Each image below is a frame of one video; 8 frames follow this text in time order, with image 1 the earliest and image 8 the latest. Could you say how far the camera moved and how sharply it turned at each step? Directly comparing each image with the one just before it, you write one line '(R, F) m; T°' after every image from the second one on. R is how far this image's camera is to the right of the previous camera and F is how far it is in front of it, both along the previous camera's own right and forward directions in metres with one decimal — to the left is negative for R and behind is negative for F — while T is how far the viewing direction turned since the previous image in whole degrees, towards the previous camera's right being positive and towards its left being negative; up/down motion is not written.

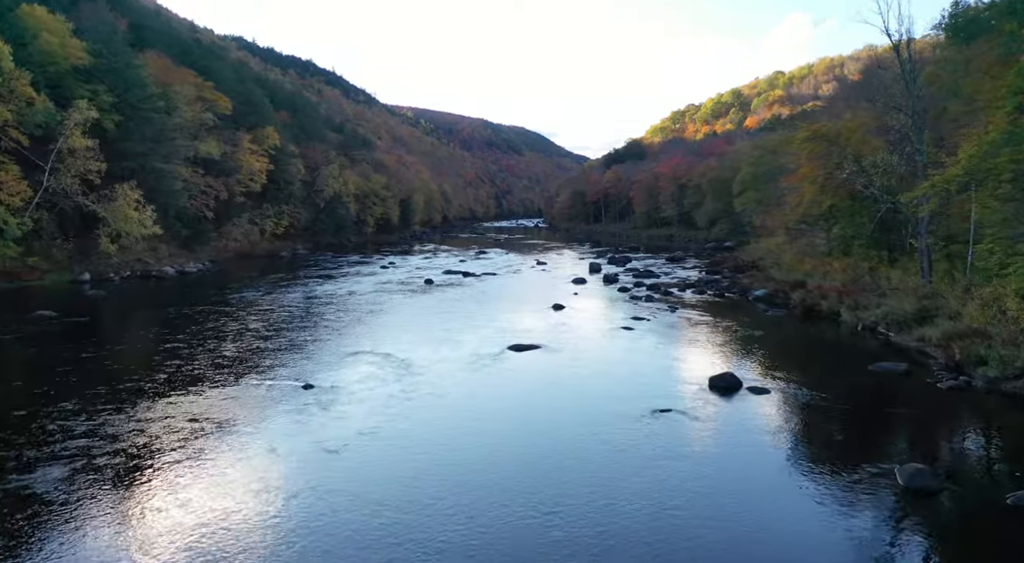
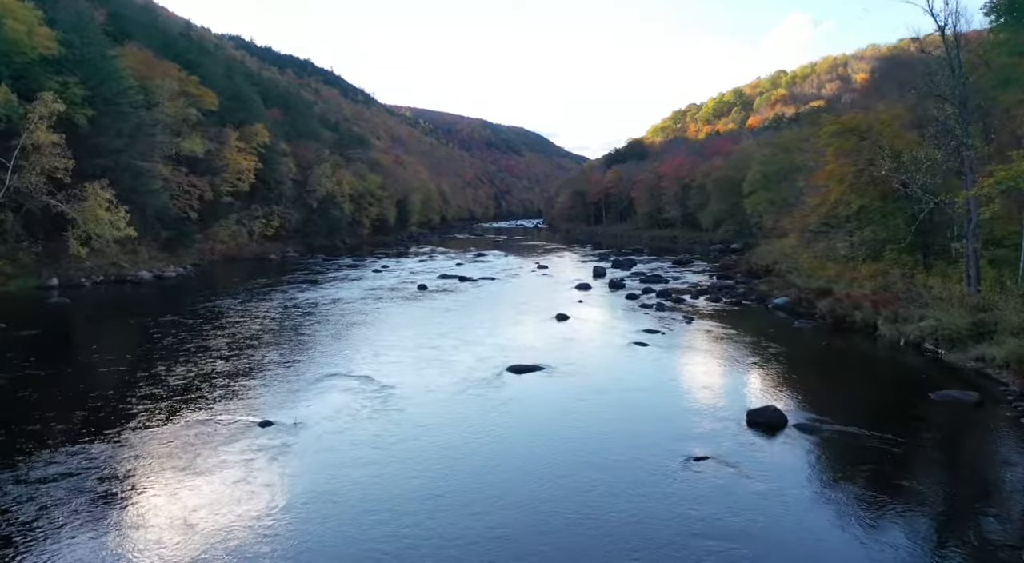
(0.0, +3.2) m; 0°
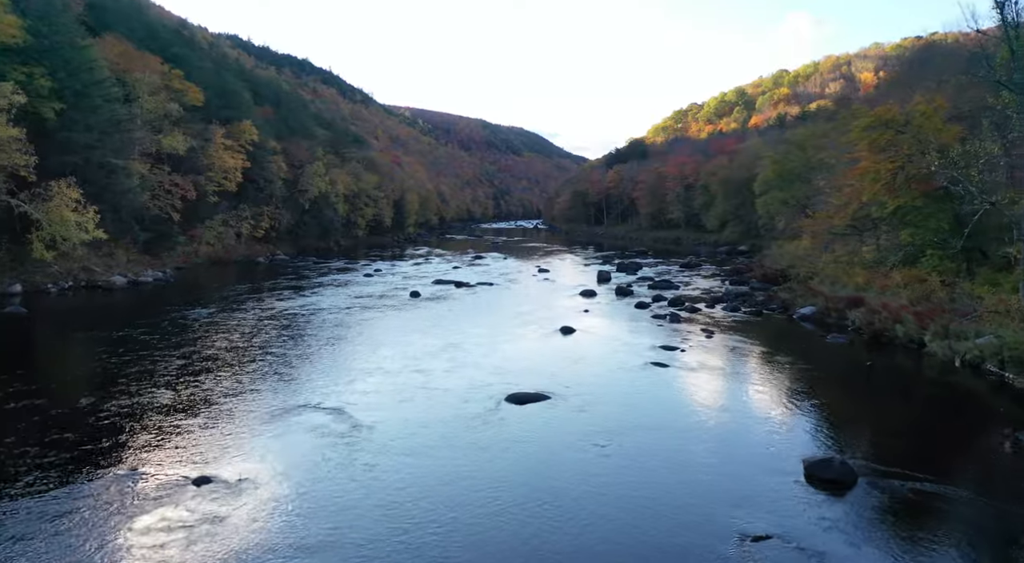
(0.0, +3.3) m; 0°
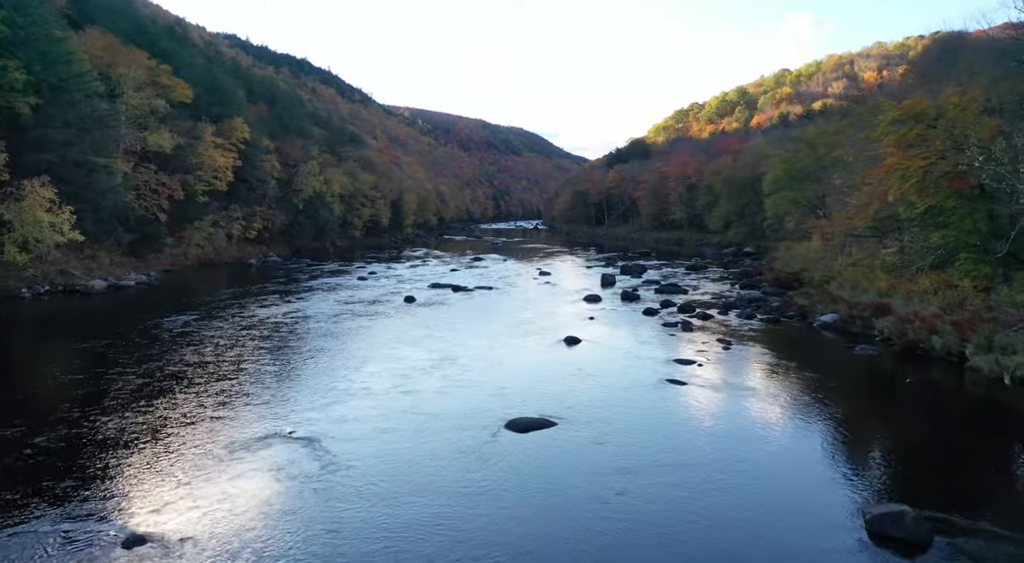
(0.0, +2.3) m; 0°
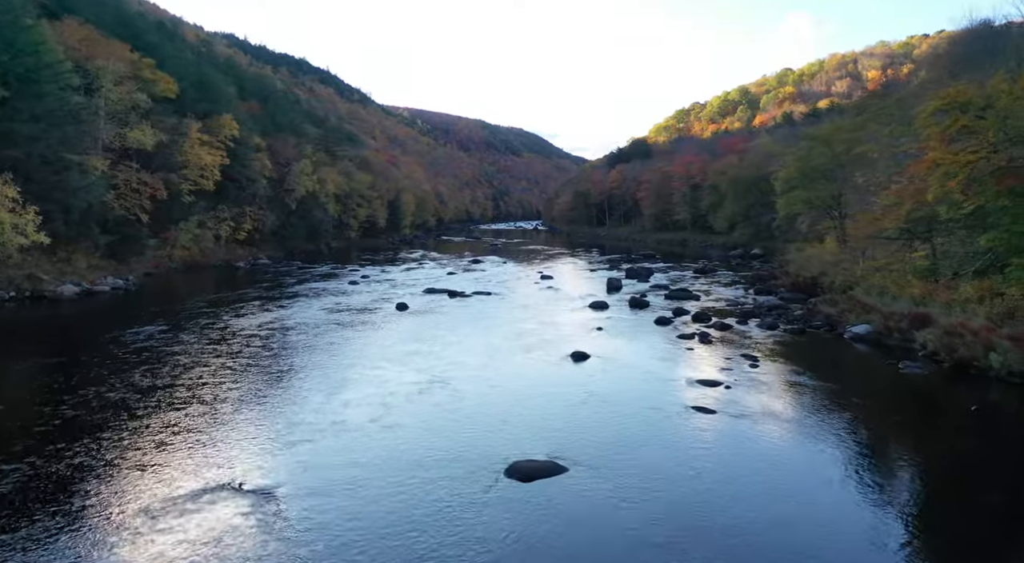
(0.0, +2.9) m; 0°
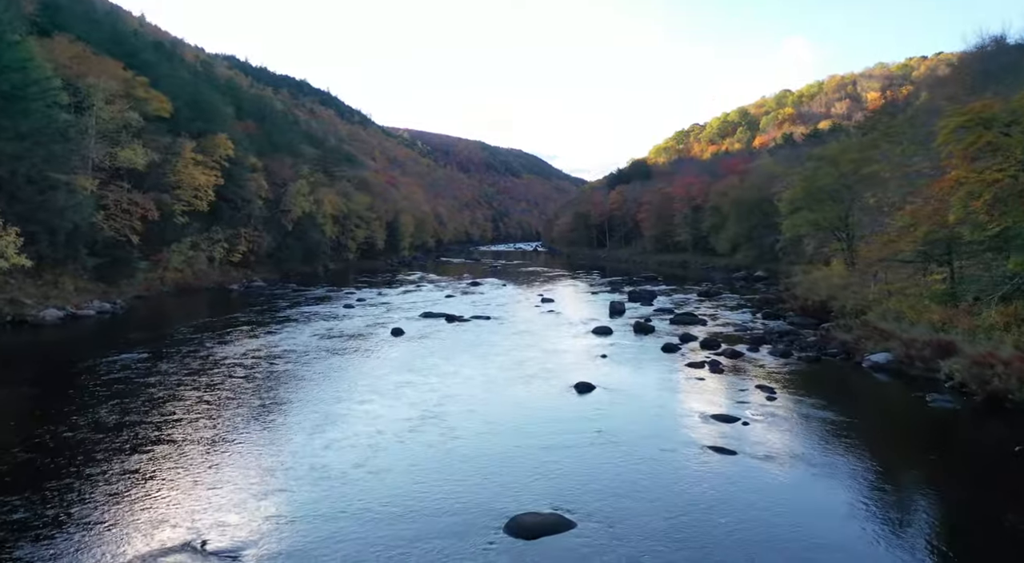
(0.0, +1.4) m; 0°
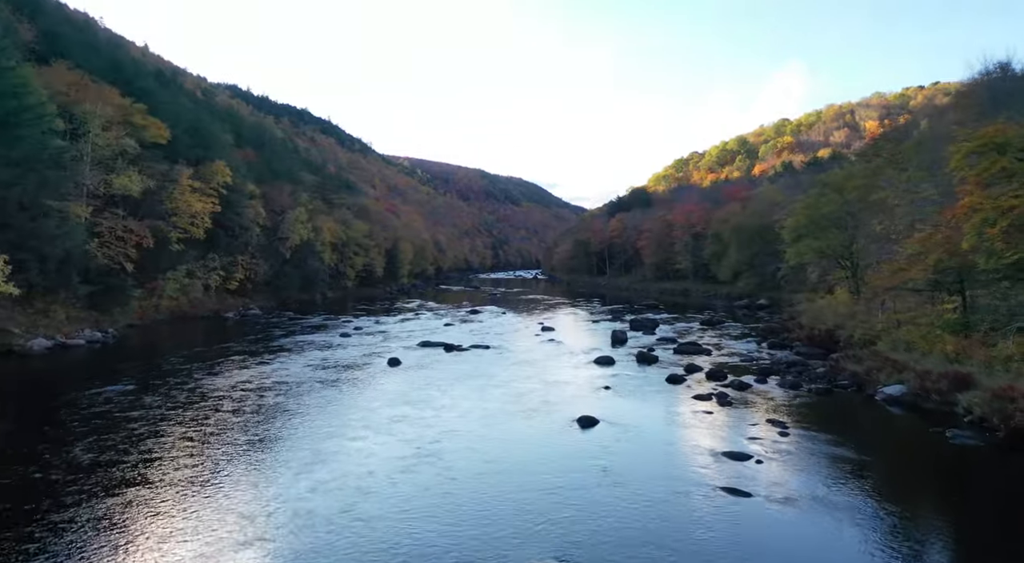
(0.0, +0.9) m; 0°
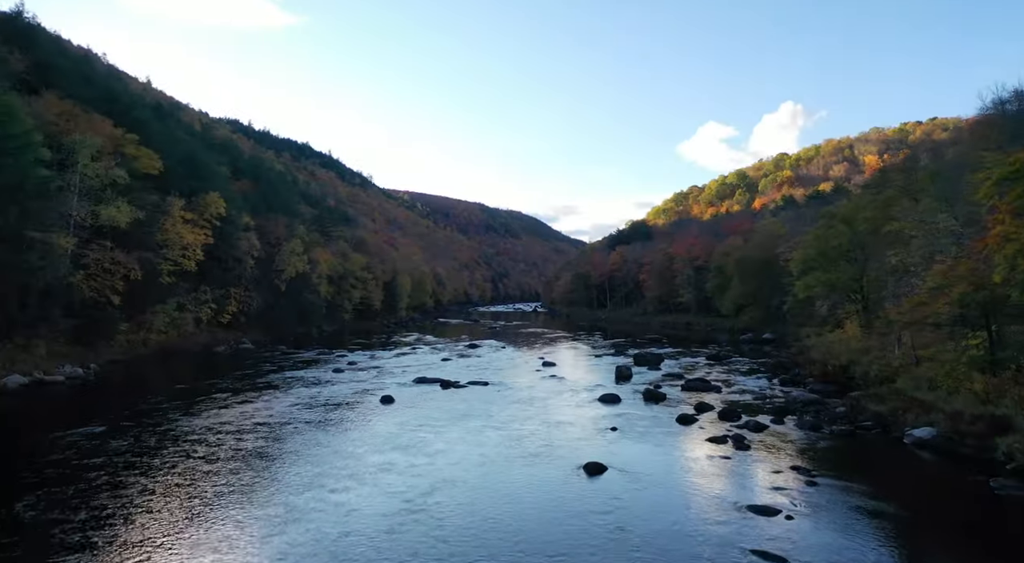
(0.0, +1.7) m; 0°
